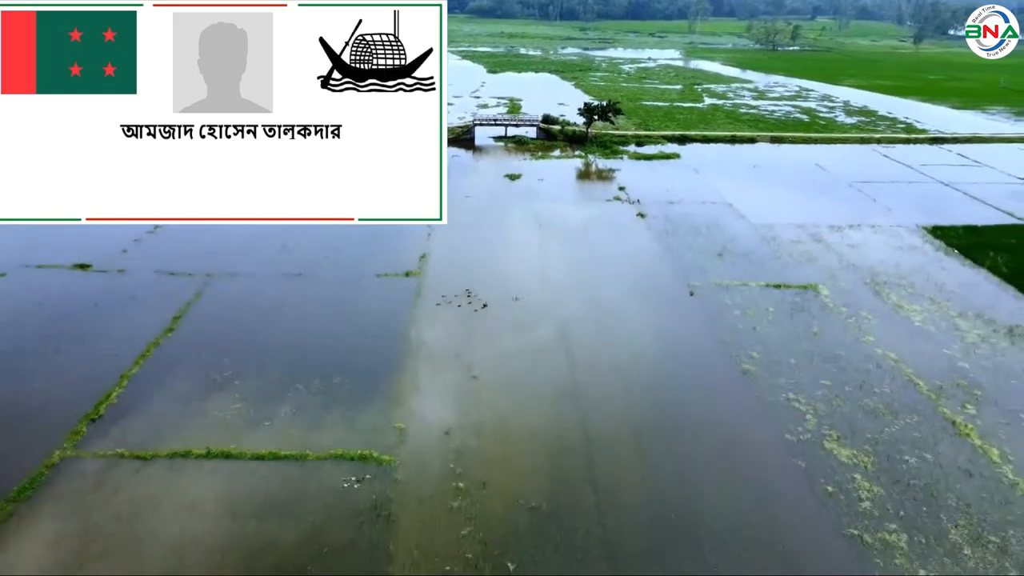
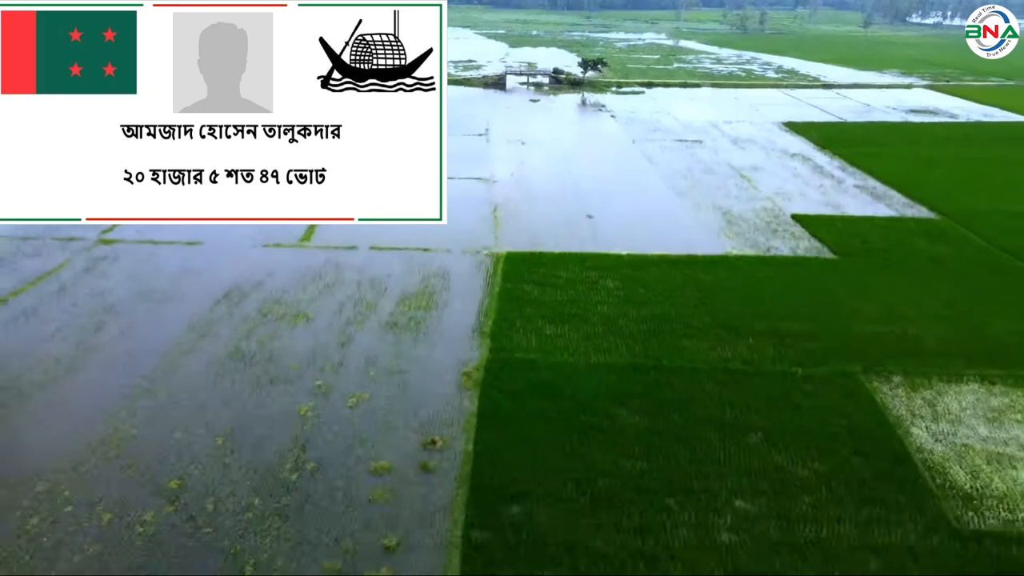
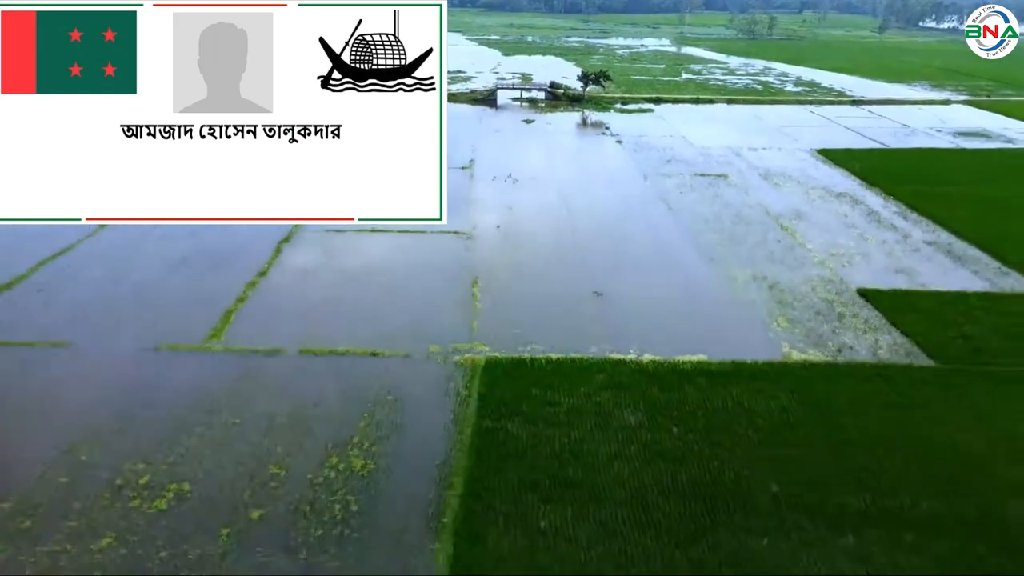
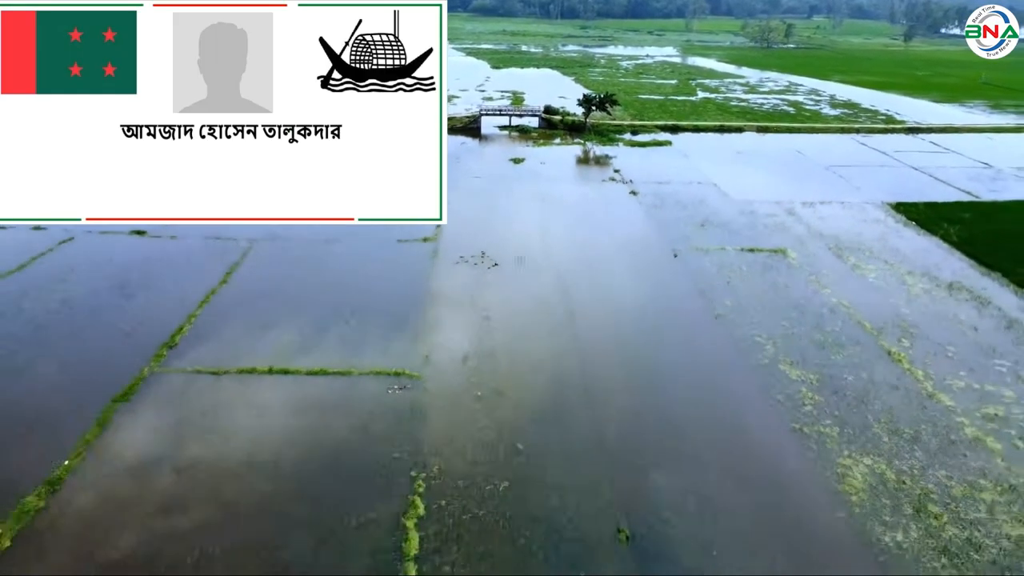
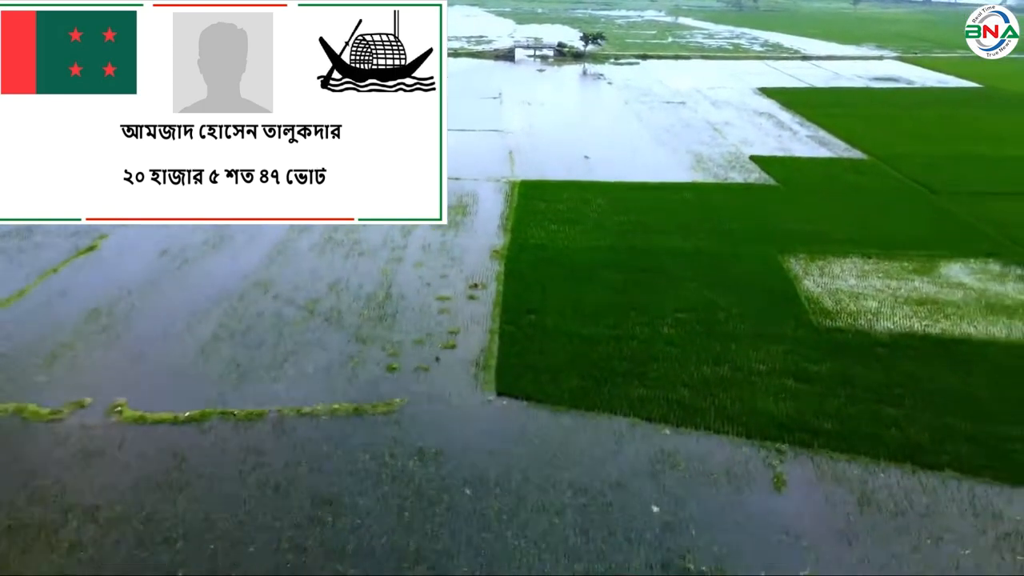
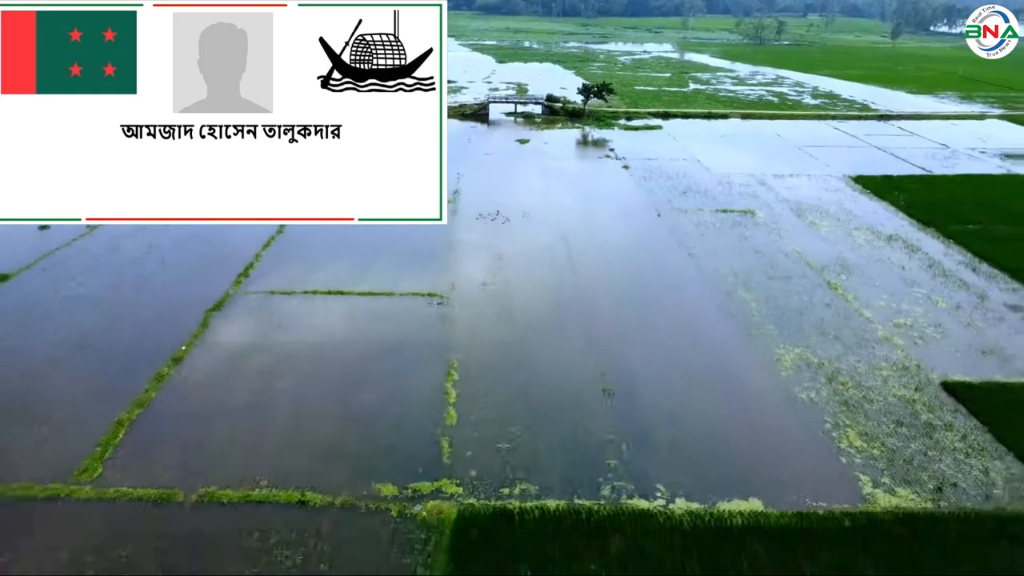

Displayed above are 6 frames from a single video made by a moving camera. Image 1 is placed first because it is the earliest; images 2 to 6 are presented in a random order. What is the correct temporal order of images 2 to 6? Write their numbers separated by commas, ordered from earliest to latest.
4, 6, 3, 2, 5
